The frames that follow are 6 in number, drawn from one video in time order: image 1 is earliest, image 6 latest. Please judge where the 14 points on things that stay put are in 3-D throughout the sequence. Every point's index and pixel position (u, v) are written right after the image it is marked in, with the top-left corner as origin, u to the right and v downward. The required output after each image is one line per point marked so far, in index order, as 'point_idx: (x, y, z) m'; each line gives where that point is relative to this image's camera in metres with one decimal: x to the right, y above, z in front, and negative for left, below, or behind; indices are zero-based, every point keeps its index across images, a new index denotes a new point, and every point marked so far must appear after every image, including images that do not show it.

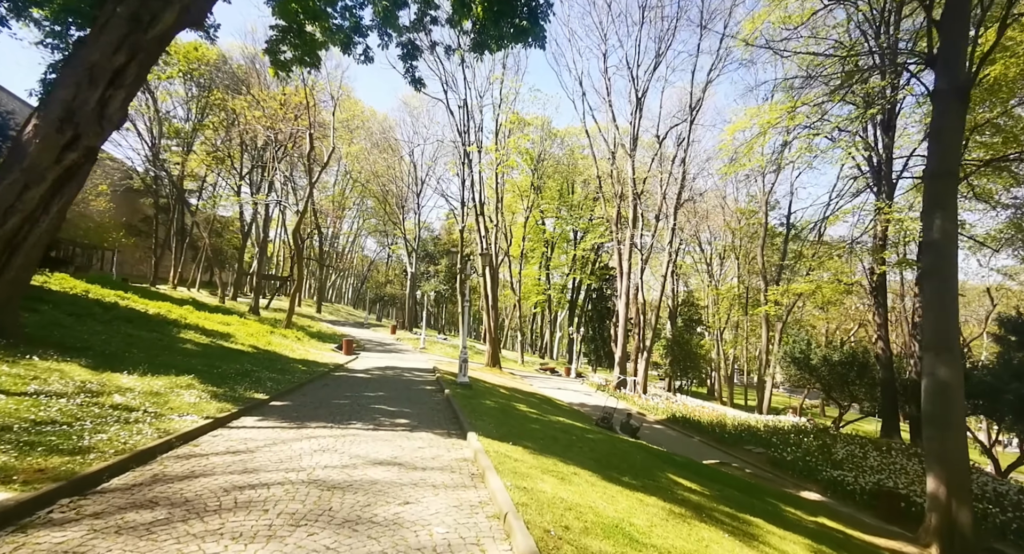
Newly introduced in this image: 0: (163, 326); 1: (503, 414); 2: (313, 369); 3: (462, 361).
0: (-9.2, -1.3, +14.8) m
1: (-0.1, -2.4, +10.0) m
2: (-5.0, -2.3, +14.4) m
3: (-1.2, -2.1, +13.8) m
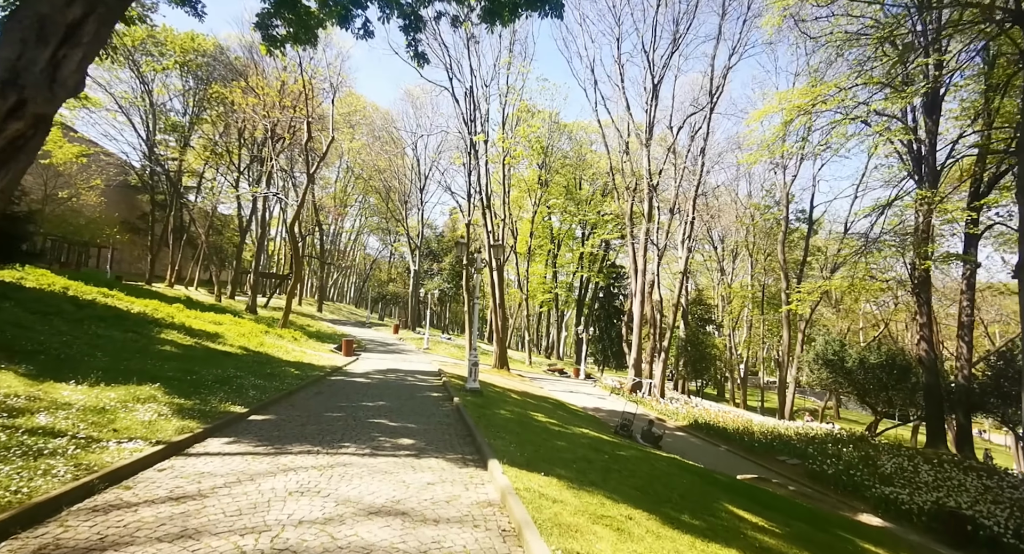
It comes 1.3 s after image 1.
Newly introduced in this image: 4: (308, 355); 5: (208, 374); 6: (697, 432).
0: (-8.9, -1.2, +13.5) m
1: (+0.2, -2.3, +8.6) m
2: (-4.7, -2.2, +13.0) m
3: (-0.9, -1.9, +12.5) m
4: (-6.3, -2.4, +17.4) m
5: (-4.9, -1.6, +9.1) m
6: (+5.6, -4.7, +17.3) m
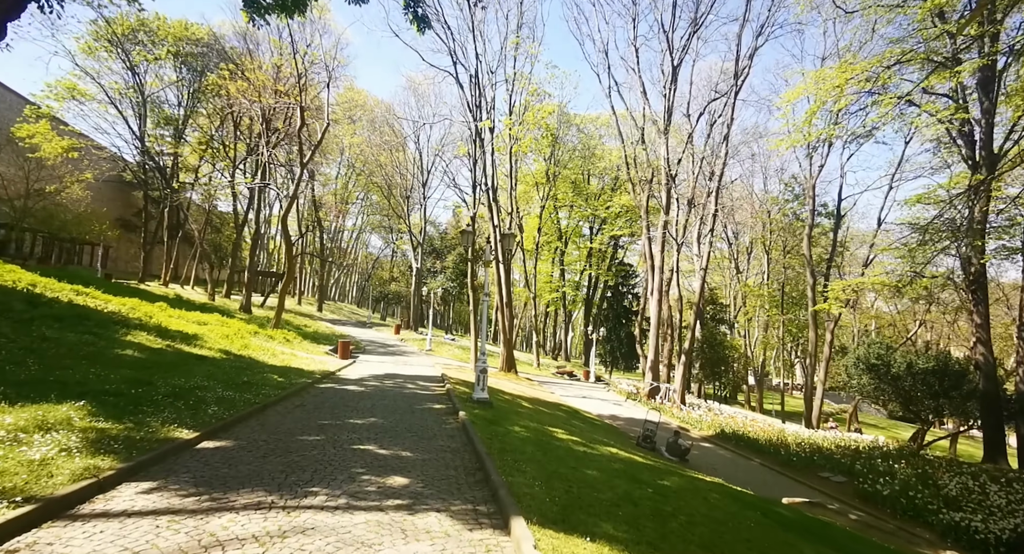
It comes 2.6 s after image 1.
0: (-8.6, -1.1, +12.0) m
1: (+0.4, -2.2, +7.0) m
2: (-4.5, -2.1, +11.5) m
3: (-0.6, -1.8, +10.9) m
4: (-6.0, -2.3, +15.9) m
5: (-4.7, -1.5, +7.6) m
6: (+5.9, -4.6, +15.7) m
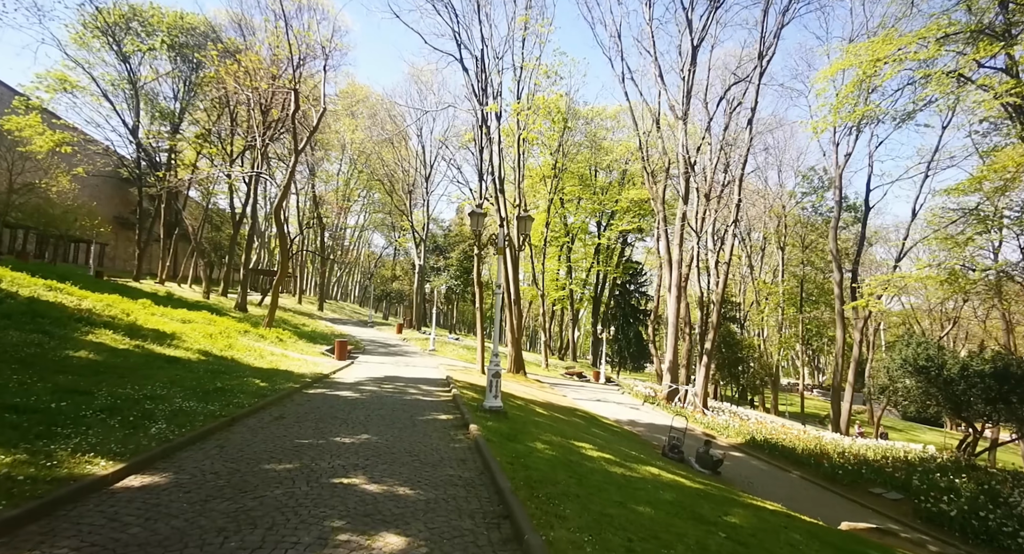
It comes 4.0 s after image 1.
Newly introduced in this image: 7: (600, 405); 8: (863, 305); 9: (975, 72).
0: (-8.3, -0.9, +10.6) m
1: (+0.7, -2.0, +5.6) m
2: (-4.2, -1.9, +10.1) m
3: (-0.3, -1.6, +9.4) m
4: (-5.7, -2.1, +14.5) m
5: (-4.4, -1.3, +6.1) m
6: (+6.2, -4.4, +14.2) m
7: (+3.0, -4.3, +19.0) m
8: (+12.0, -0.9, +19.4) m
9: (+12.7, +5.7, +15.7) m
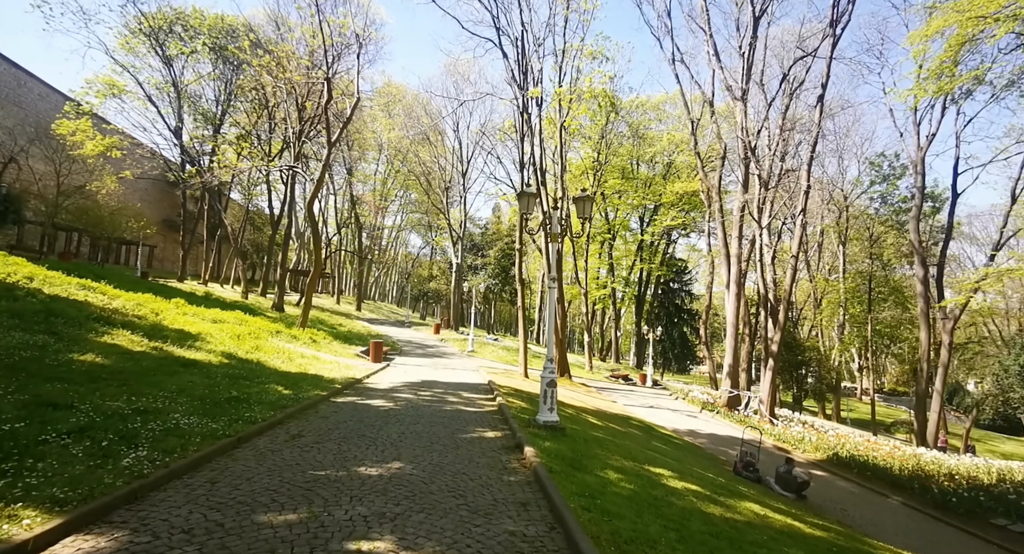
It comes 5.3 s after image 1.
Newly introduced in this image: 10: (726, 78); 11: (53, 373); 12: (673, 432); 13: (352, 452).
0: (-7.4, -0.8, +9.7) m
1: (+1.2, -1.9, +4.2) m
2: (-3.3, -1.8, +8.9) m
3: (+0.5, -1.5, +8.1) m
4: (-4.6, -2.0, +13.4) m
5: (-3.8, -1.2, +5.1) m
6: (+7.3, -4.3, +12.4) m
7: (+4.4, -4.2, +17.4) m
8: (+13.4, -0.7, +17.3) m
9: (+13.8, +5.9, +13.5) m
10: (+7.5, +6.9, +19.7) m
11: (-5.4, -1.1, +6.7) m
12: (+4.1, -4.0, +14.5) m
13: (-1.6, -1.7, +5.5) m
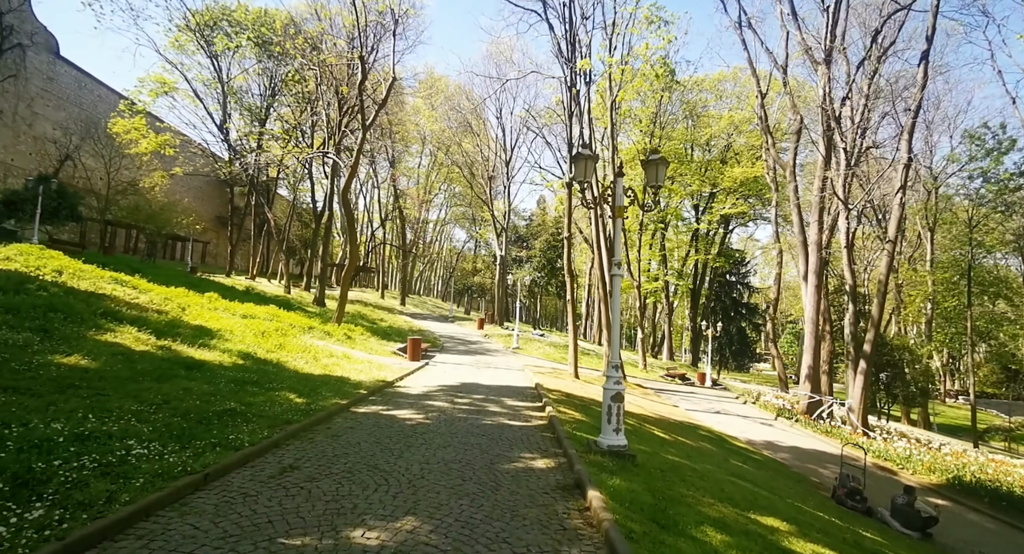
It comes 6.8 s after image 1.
0: (-6.7, -0.7, +8.7) m
1: (+1.5, -1.8, +2.5) m
2: (-2.6, -1.7, +7.6) m
3: (+1.1, -1.4, +6.5) m
4: (-3.5, -1.8, +12.2) m
5: (-3.4, -1.1, +3.8) m
6: (+8.3, -4.0, +10.3) m
7: (+5.8, -3.9, +15.5) m
8: (+14.7, -0.4, +14.6) m
9: (+14.8, +6.1, +10.7) m
10: (+9.0, +7.3, +17.4) m
11: (-4.8, -1.0, +5.5) m
12: (+5.3, -3.7, +12.6) m
13: (-1.1, -1.6, +4.1) m
